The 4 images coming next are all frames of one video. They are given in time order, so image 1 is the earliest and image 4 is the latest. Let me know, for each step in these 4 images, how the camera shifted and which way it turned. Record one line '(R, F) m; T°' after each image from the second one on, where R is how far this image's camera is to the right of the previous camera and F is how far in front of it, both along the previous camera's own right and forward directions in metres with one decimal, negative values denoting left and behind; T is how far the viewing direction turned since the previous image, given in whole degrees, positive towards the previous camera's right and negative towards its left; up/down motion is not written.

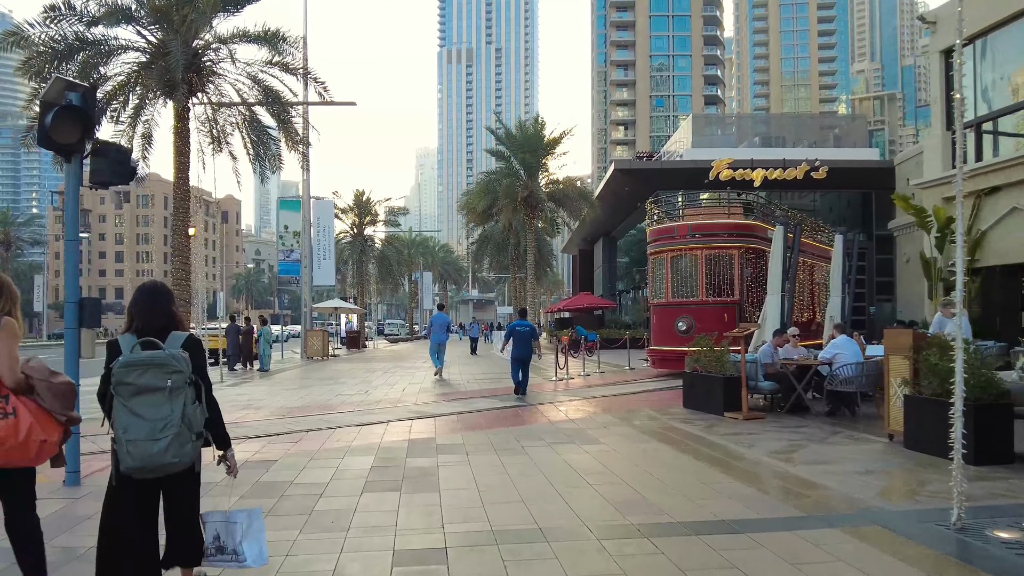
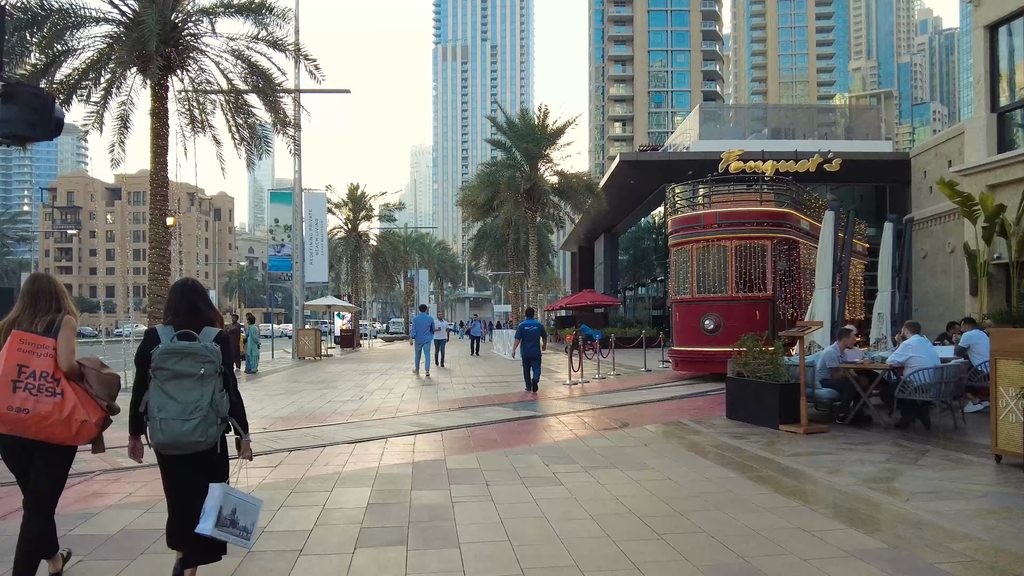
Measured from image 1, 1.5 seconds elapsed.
(-0.3, +1.3) m; 0°
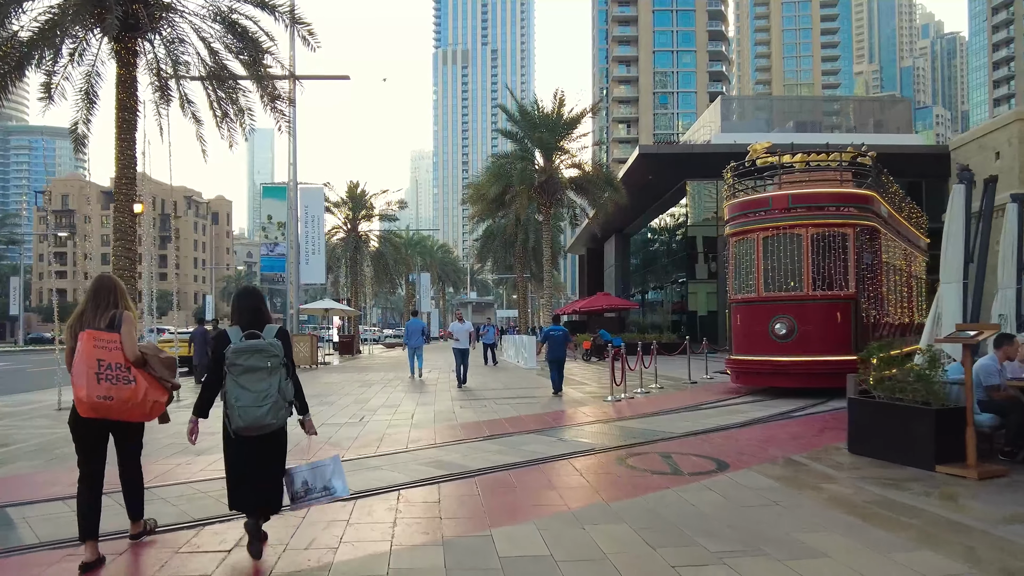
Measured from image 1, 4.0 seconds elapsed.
(-0.5, +2.2) m; 0°
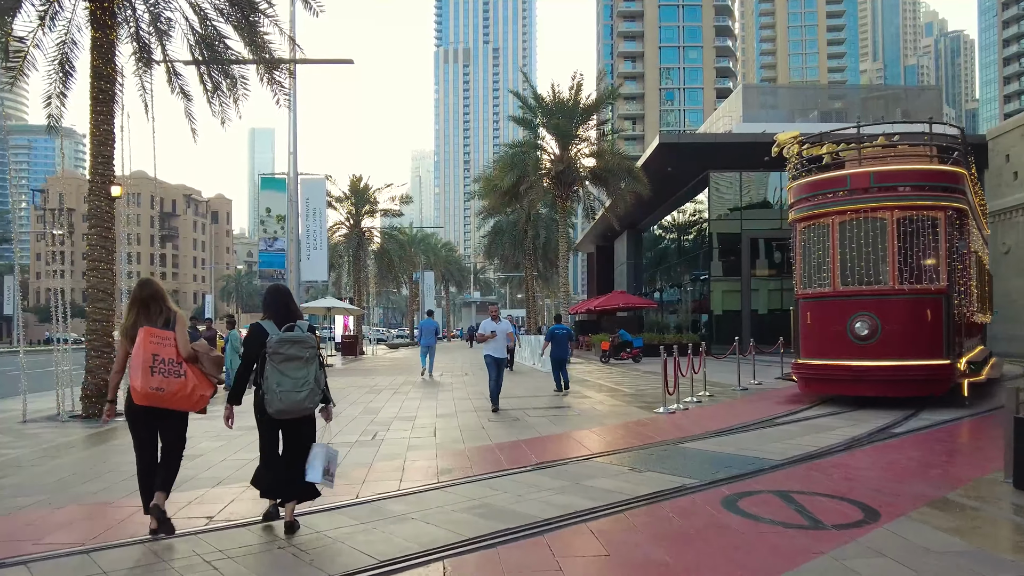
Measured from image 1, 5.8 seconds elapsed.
(-0.5, +1.5) m; 0°
